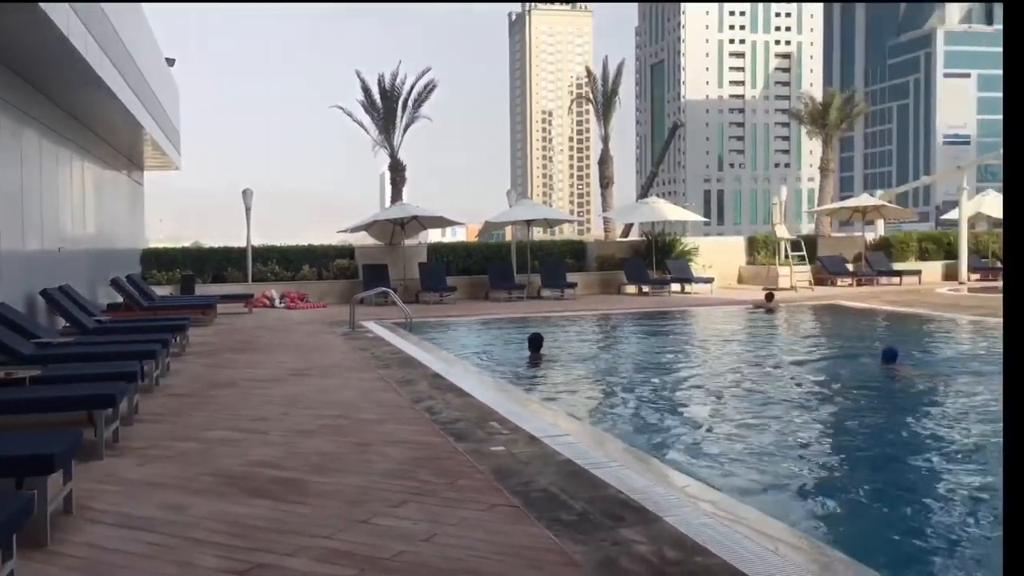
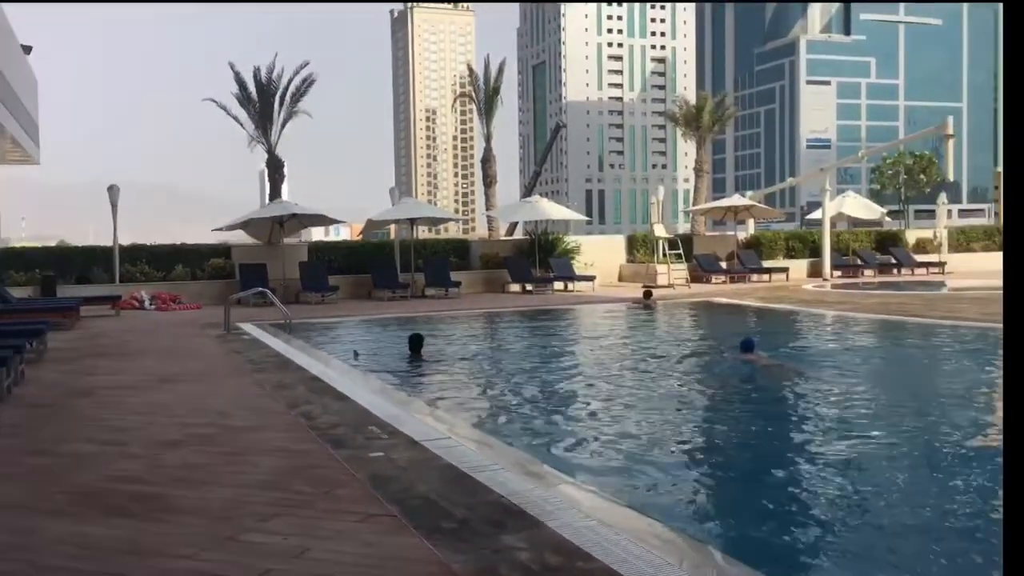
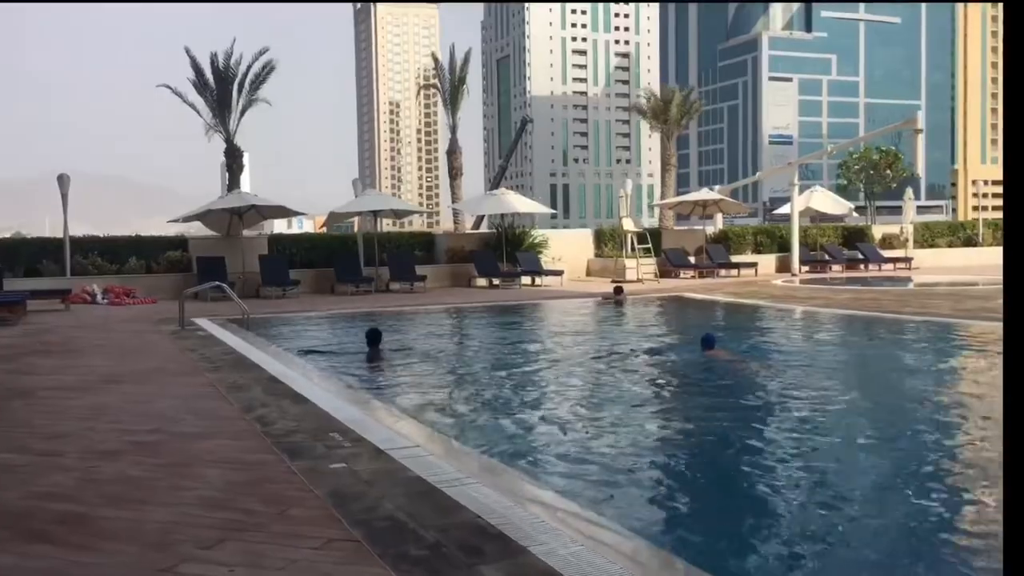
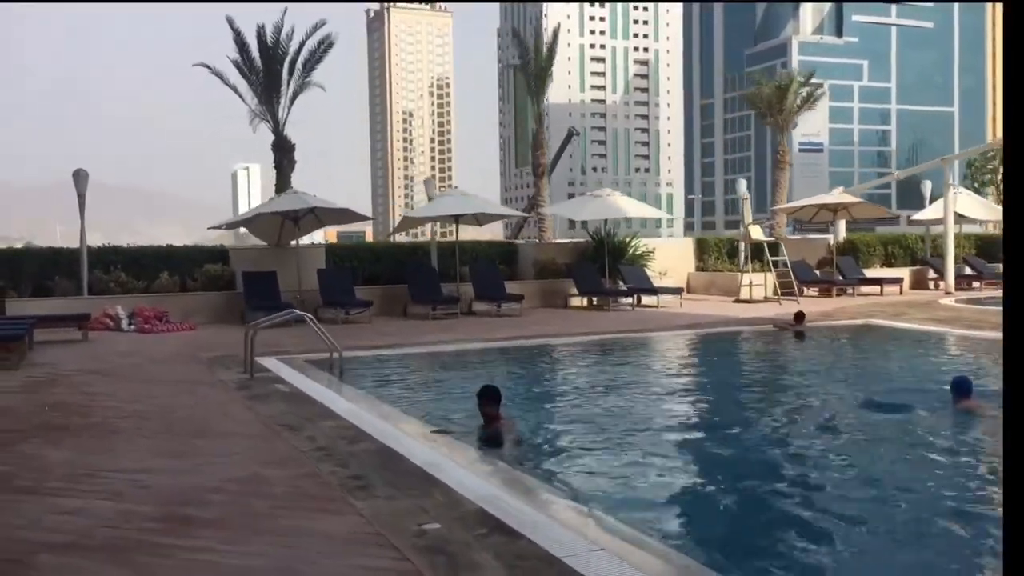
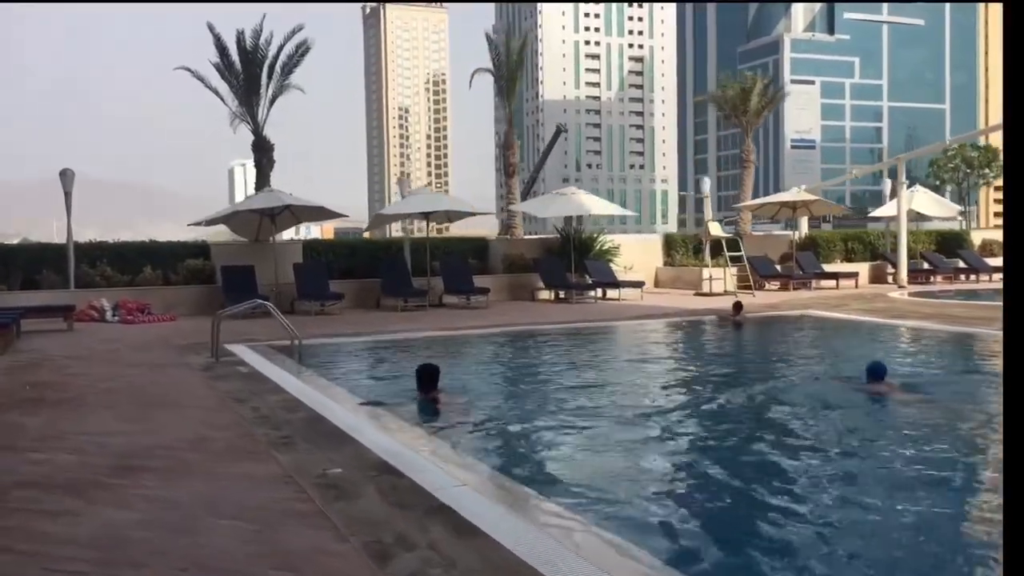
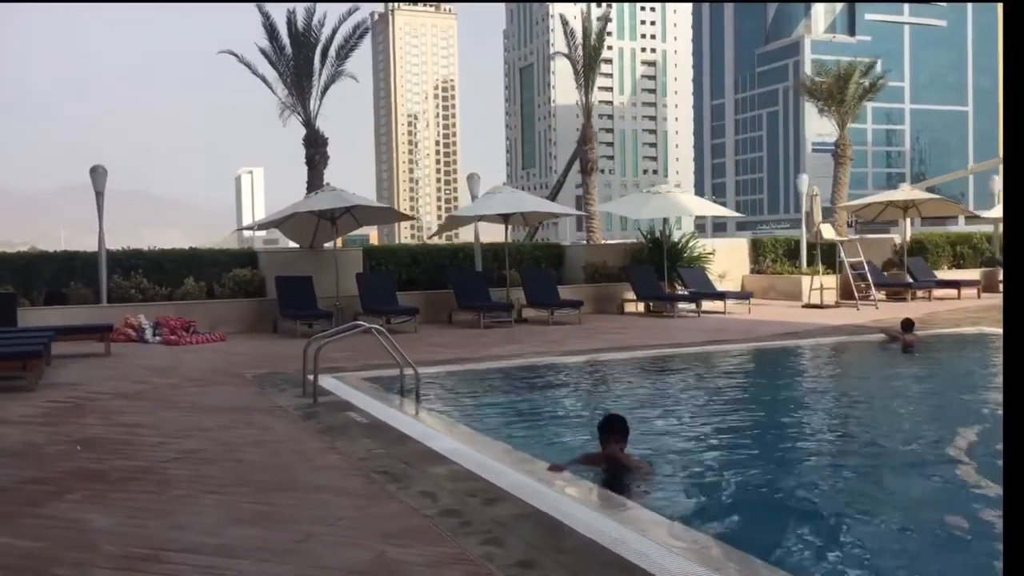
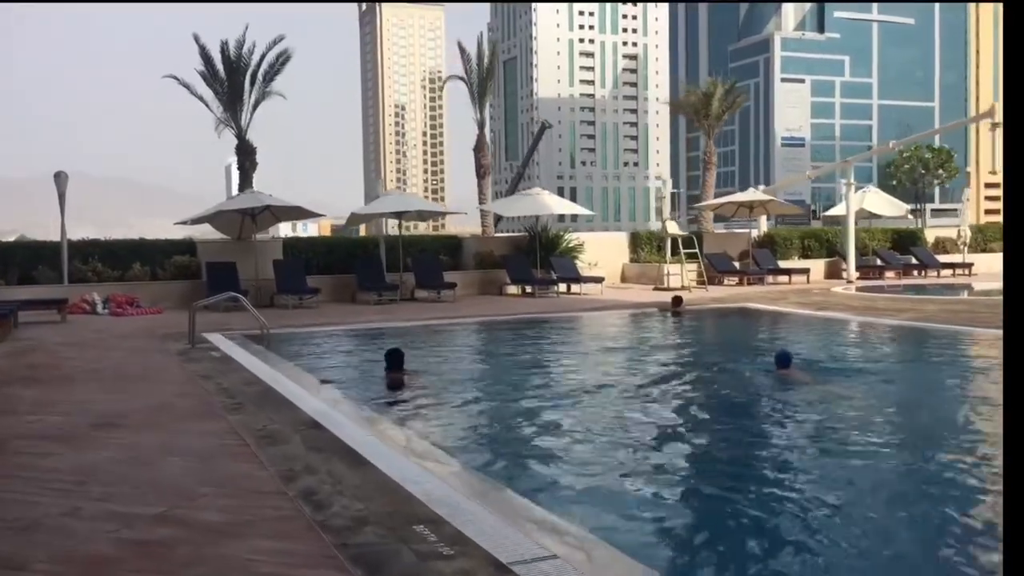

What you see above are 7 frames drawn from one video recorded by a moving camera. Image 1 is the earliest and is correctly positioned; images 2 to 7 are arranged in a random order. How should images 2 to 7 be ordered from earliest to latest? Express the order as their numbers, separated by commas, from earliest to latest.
2, 3, 7, 5, 4, 6
